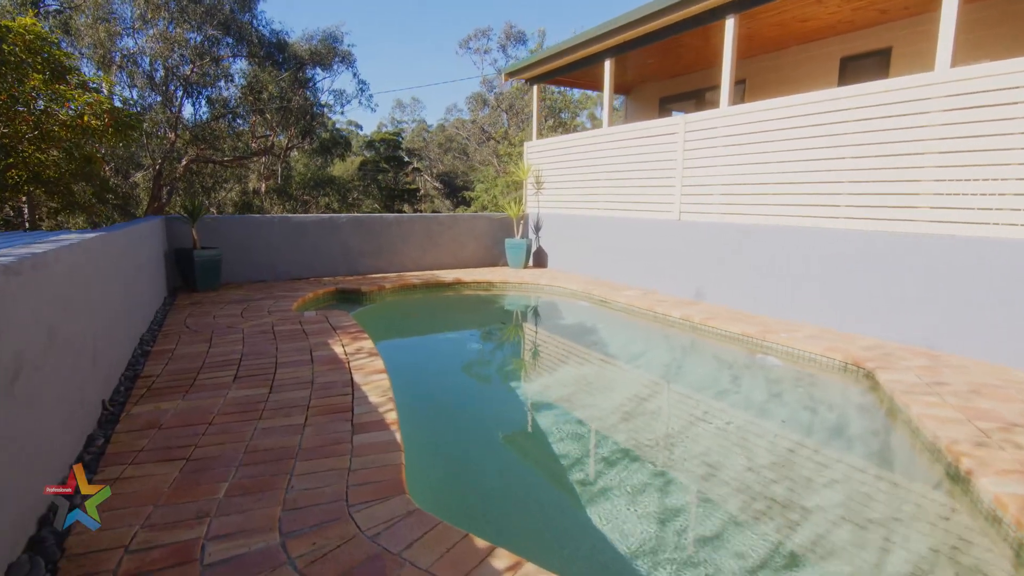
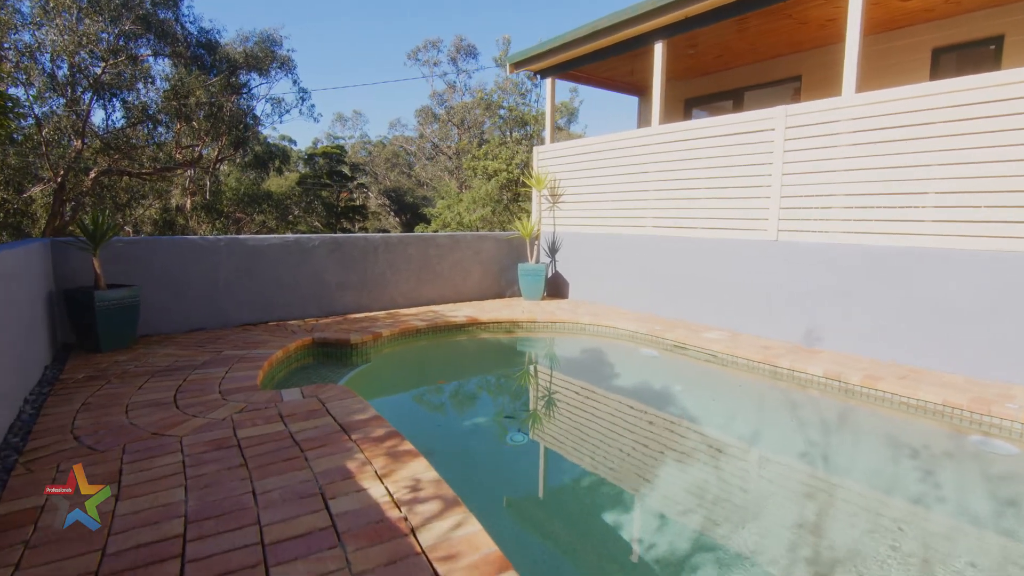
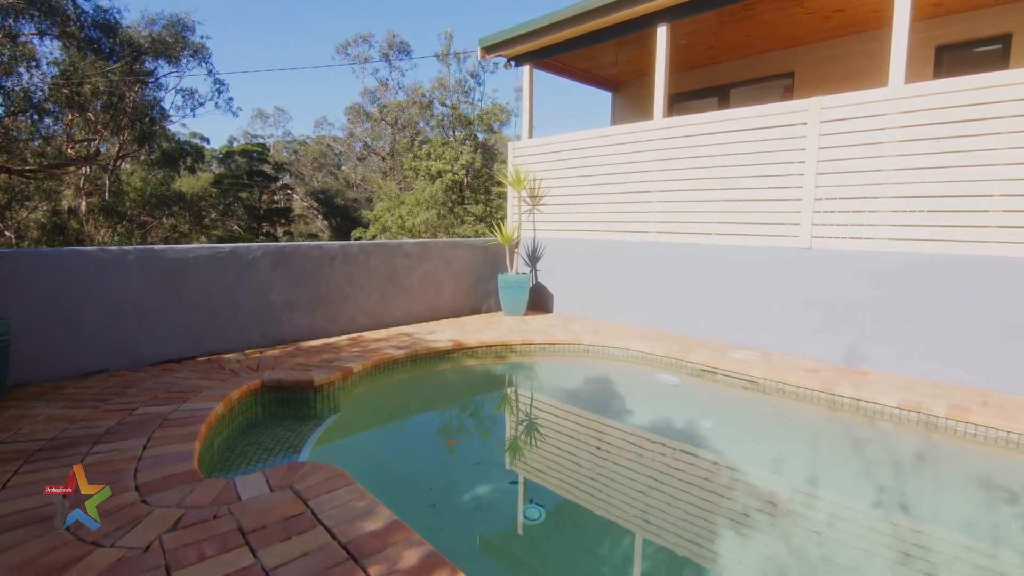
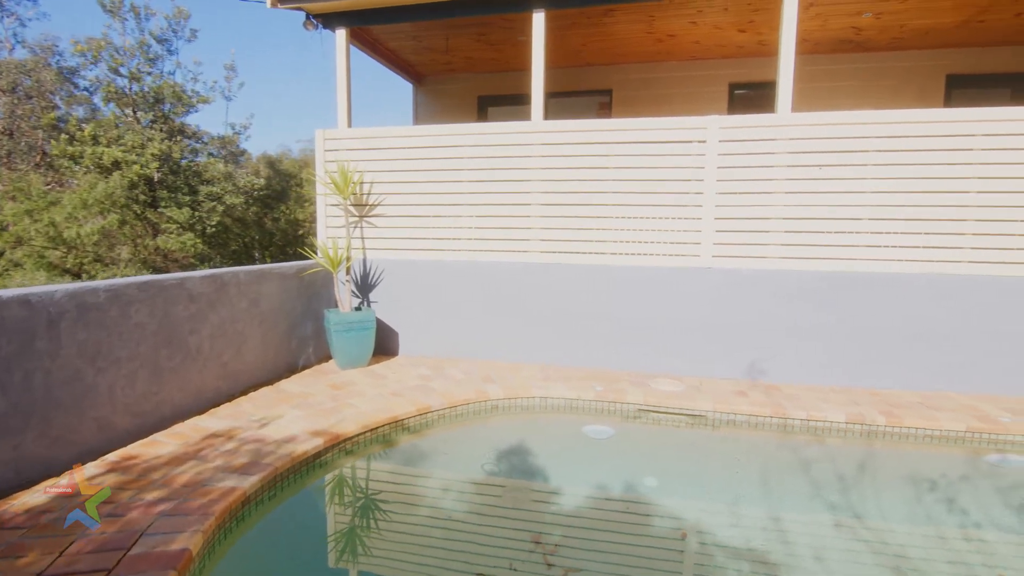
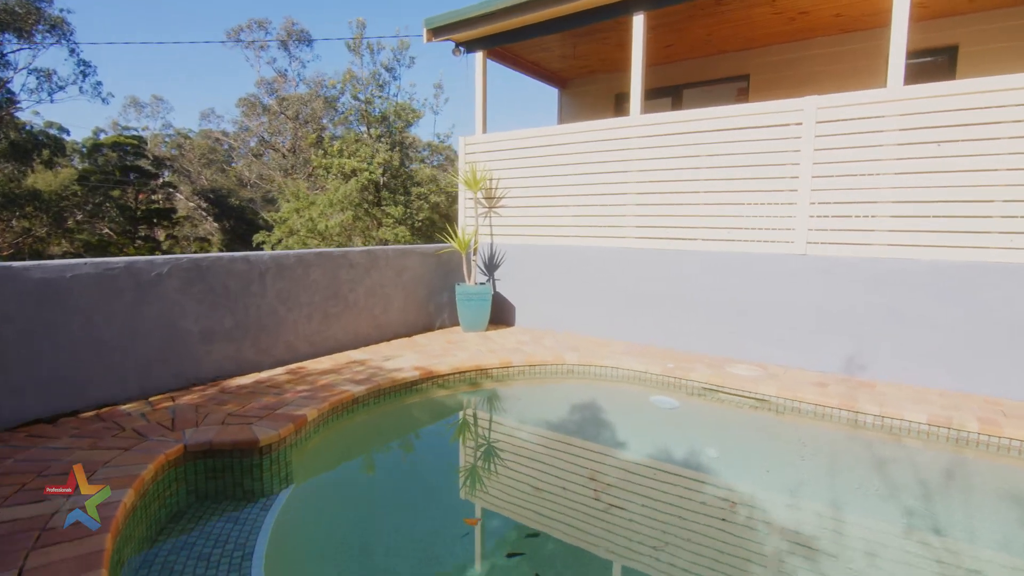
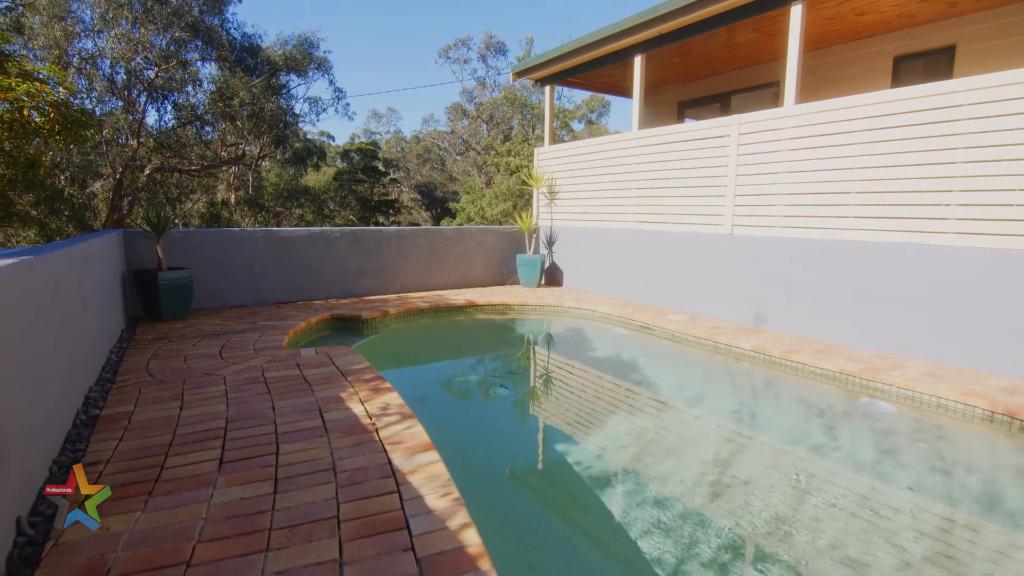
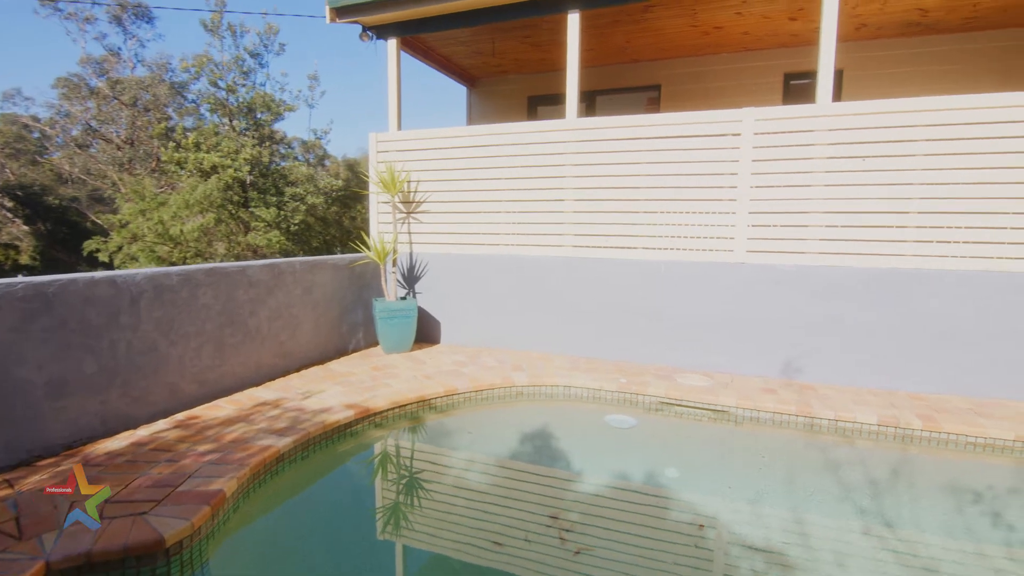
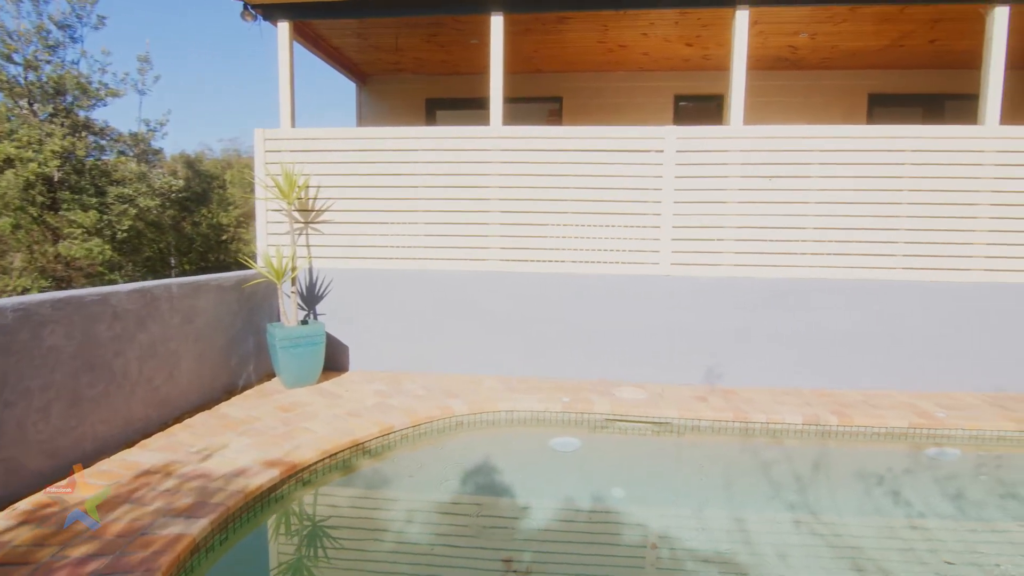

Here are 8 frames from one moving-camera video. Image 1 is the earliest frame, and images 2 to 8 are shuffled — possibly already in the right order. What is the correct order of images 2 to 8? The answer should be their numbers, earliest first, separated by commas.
6, 2, 3, 5, 7, 4, 8
